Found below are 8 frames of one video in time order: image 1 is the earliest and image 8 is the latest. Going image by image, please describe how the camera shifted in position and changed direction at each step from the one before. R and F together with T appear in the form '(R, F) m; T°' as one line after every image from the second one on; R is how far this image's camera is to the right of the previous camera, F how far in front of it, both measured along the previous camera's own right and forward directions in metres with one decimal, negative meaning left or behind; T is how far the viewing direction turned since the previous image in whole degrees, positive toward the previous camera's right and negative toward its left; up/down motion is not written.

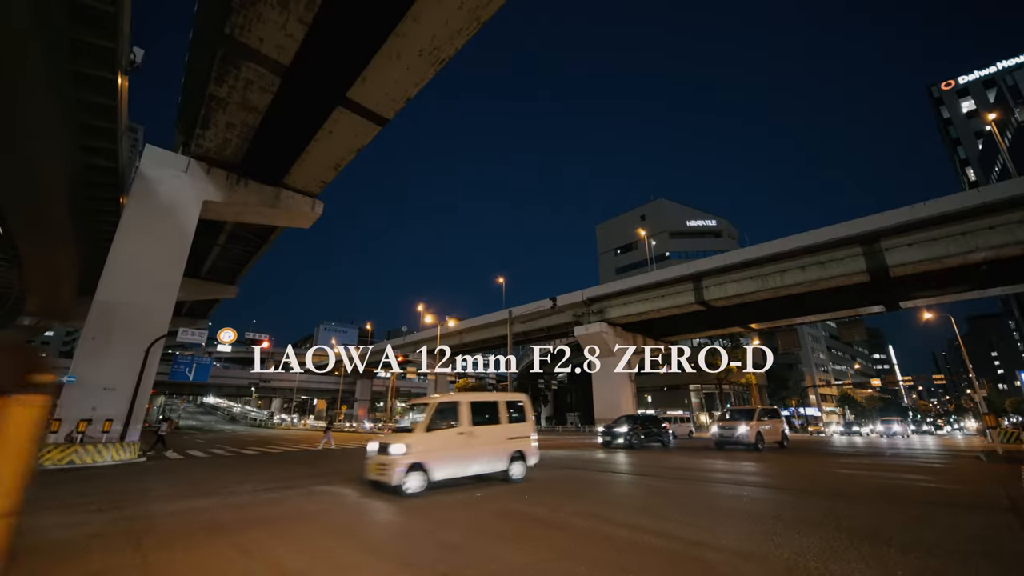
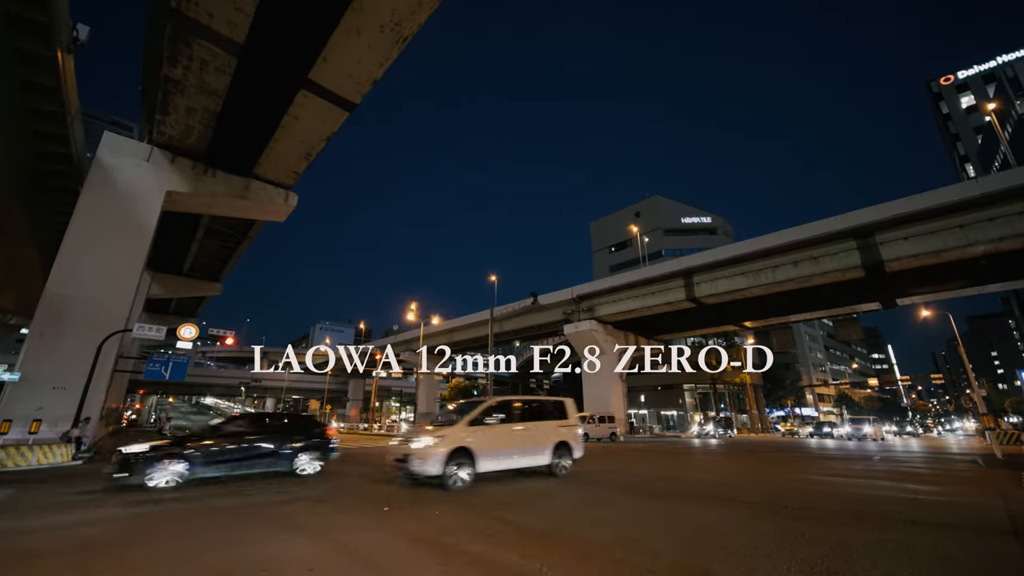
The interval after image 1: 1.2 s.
(+0.8, +0.7) m; 0°
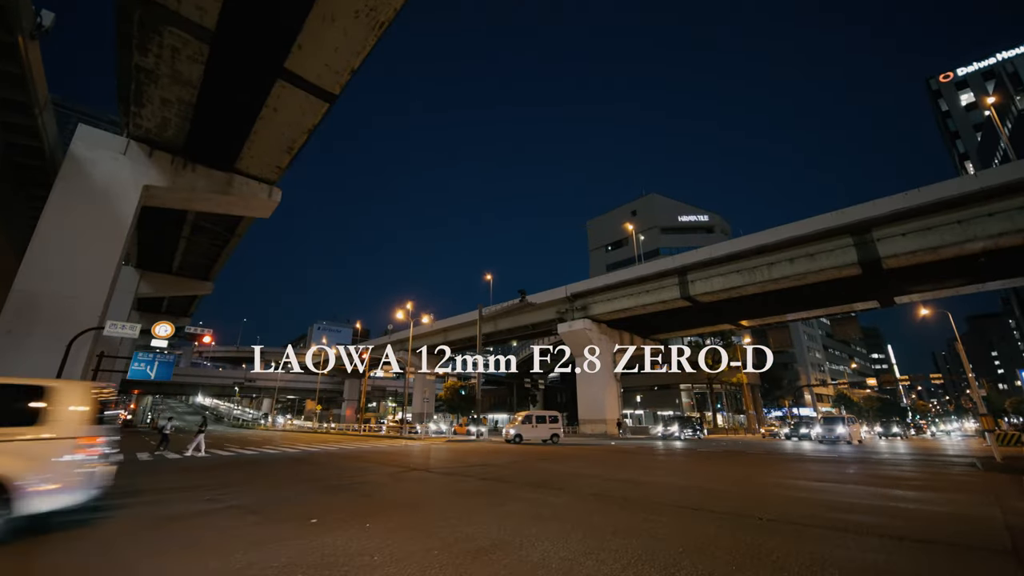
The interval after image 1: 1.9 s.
(+0.5, +0.4) m; 0°
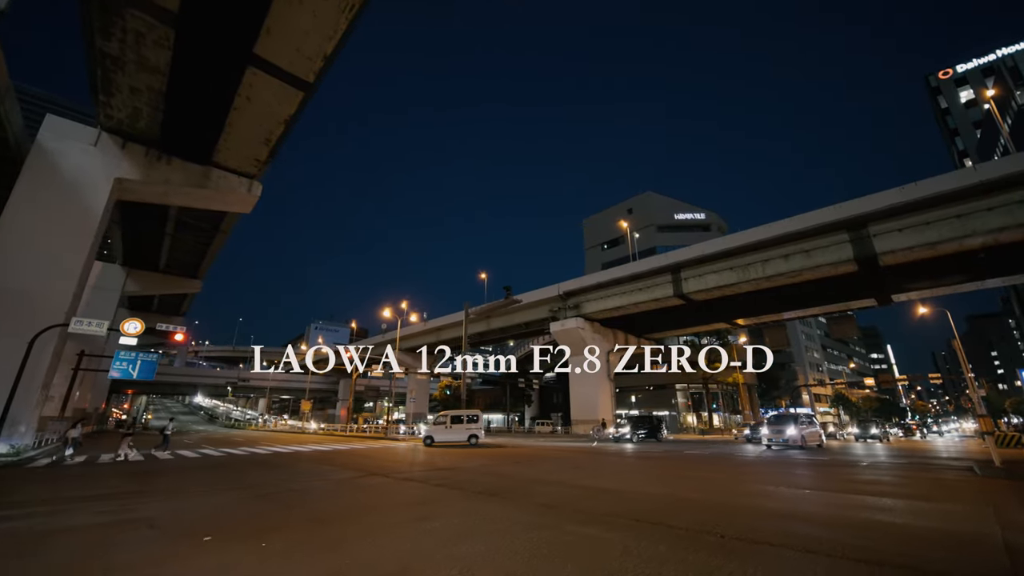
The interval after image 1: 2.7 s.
(+0.6, +0.5) m; 0°
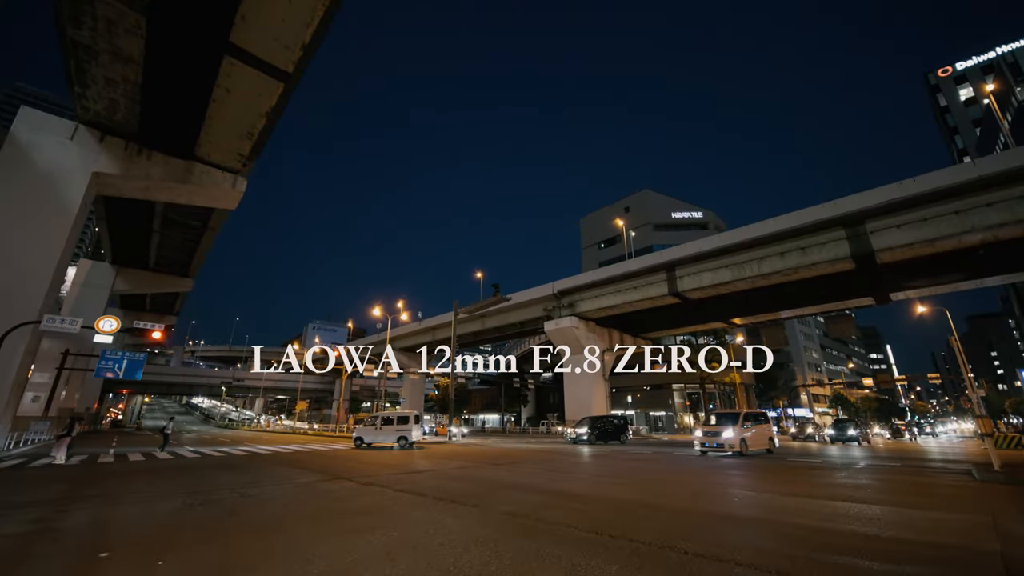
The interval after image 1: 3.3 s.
(+0.4, +0.4) m; 0°
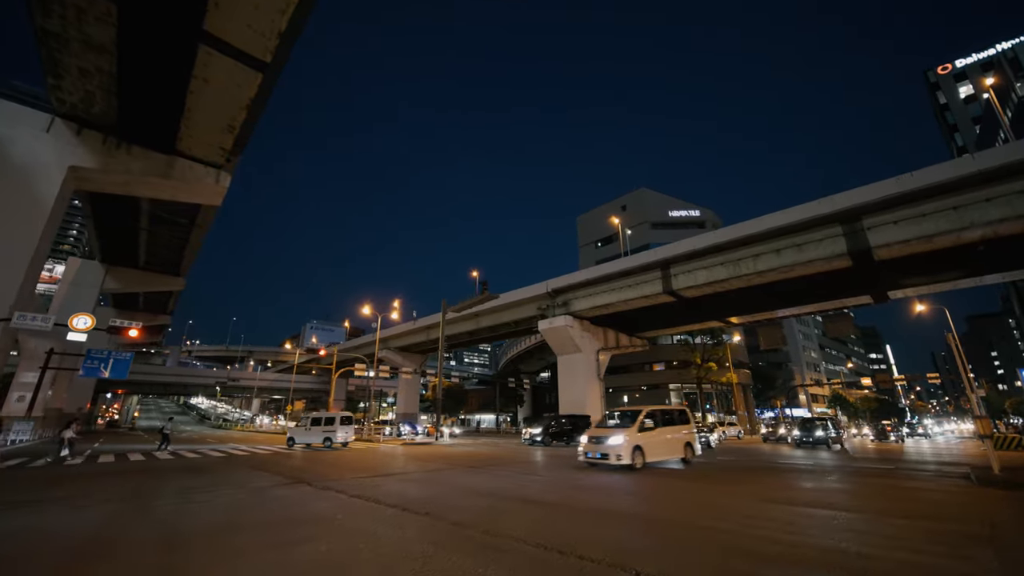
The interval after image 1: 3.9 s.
(+0.4, +0.4) m; 0°
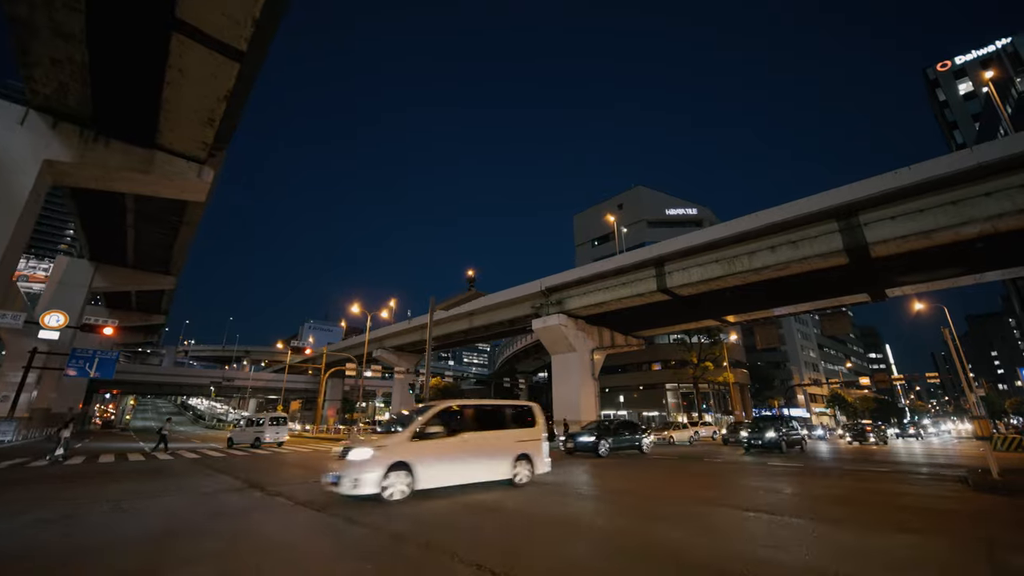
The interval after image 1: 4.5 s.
(+0.4, +0.4) m; 0°
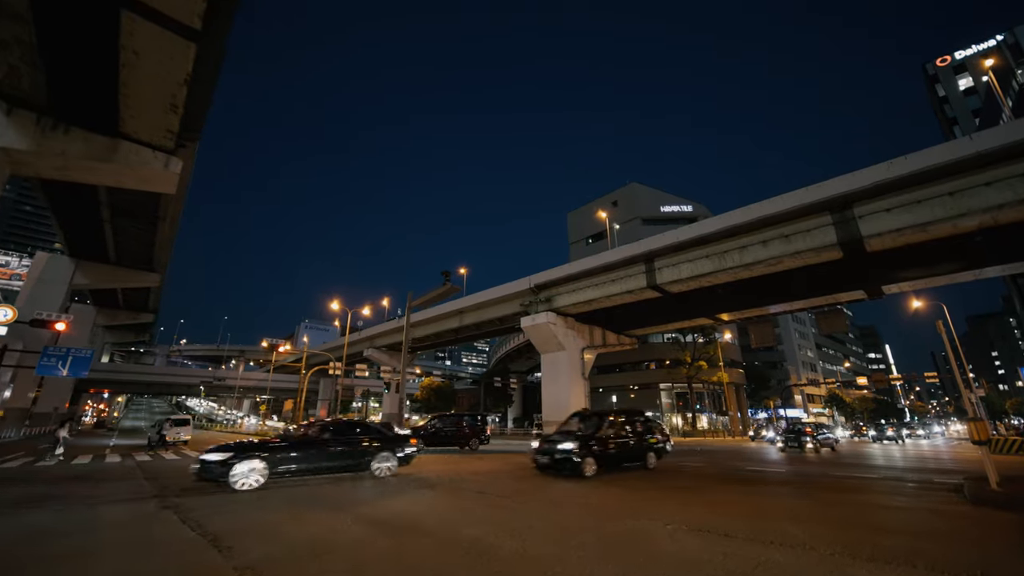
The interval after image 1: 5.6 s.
(+0.7, +0.6) m; 0°
